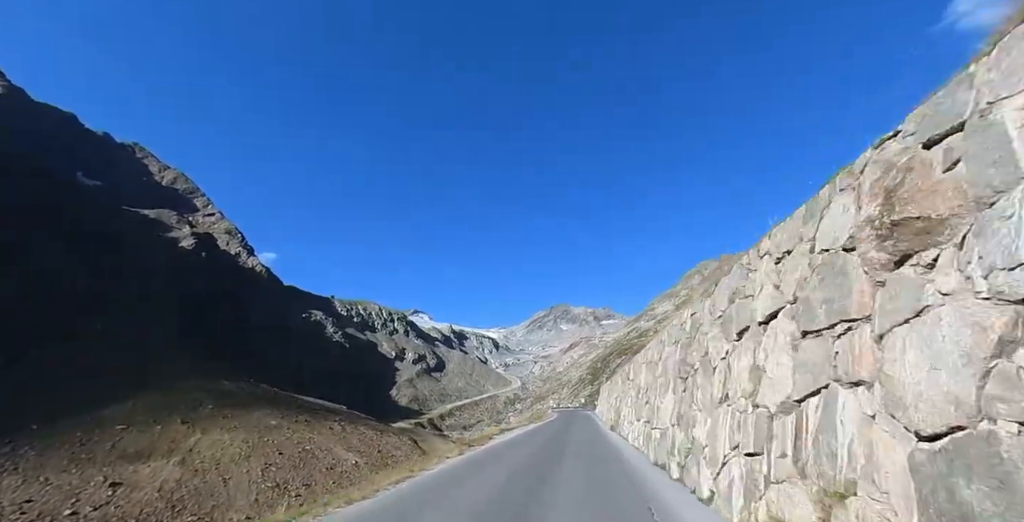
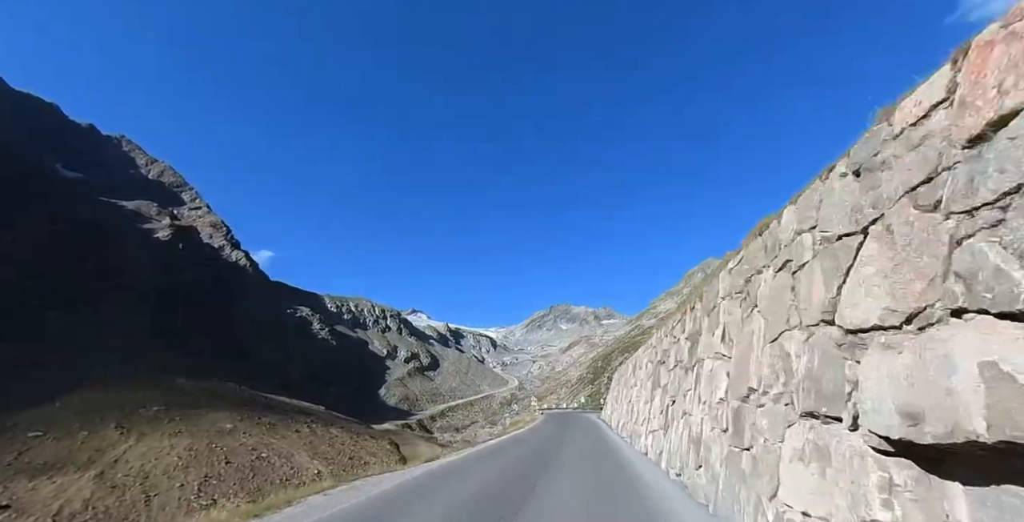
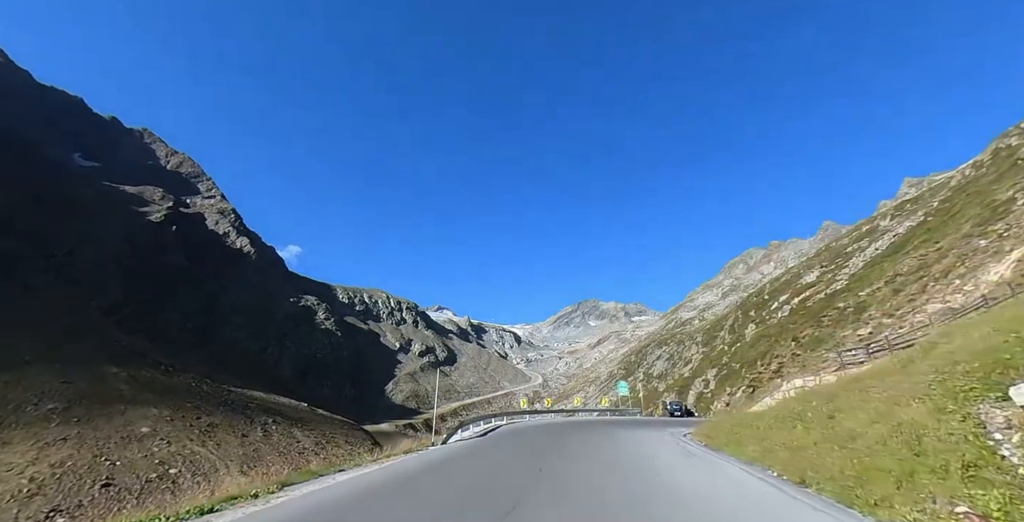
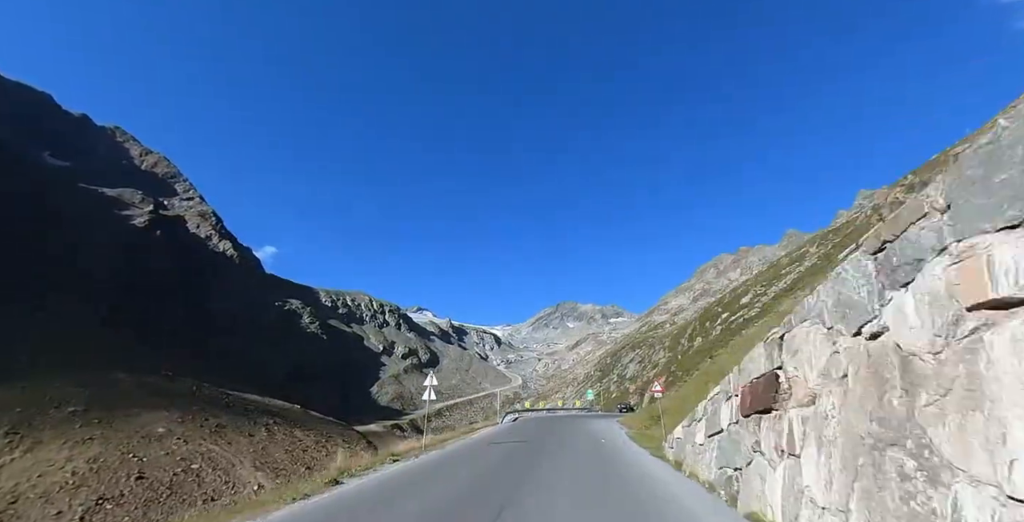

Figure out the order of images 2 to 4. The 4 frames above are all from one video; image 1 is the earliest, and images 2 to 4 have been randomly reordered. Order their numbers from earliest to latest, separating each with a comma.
2, 4, 3
